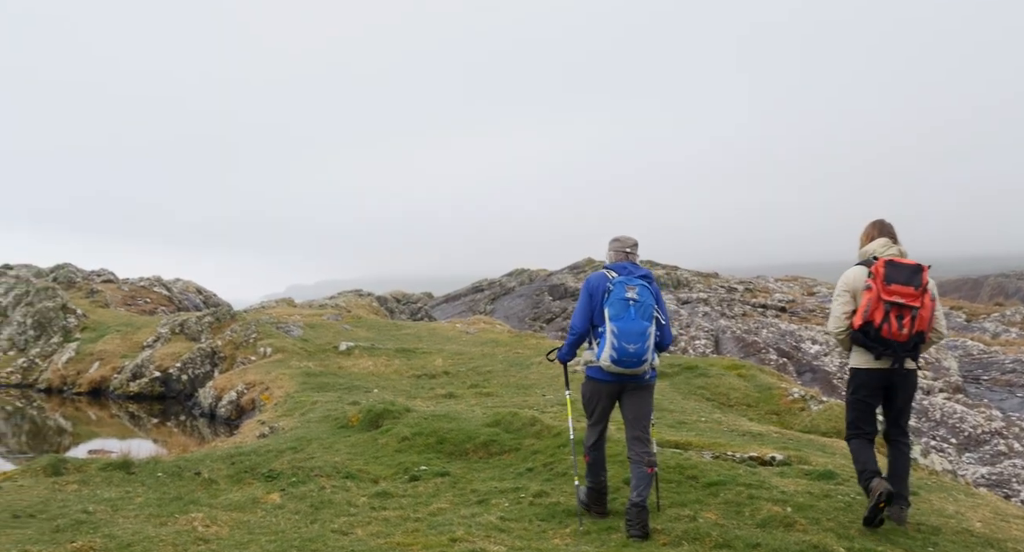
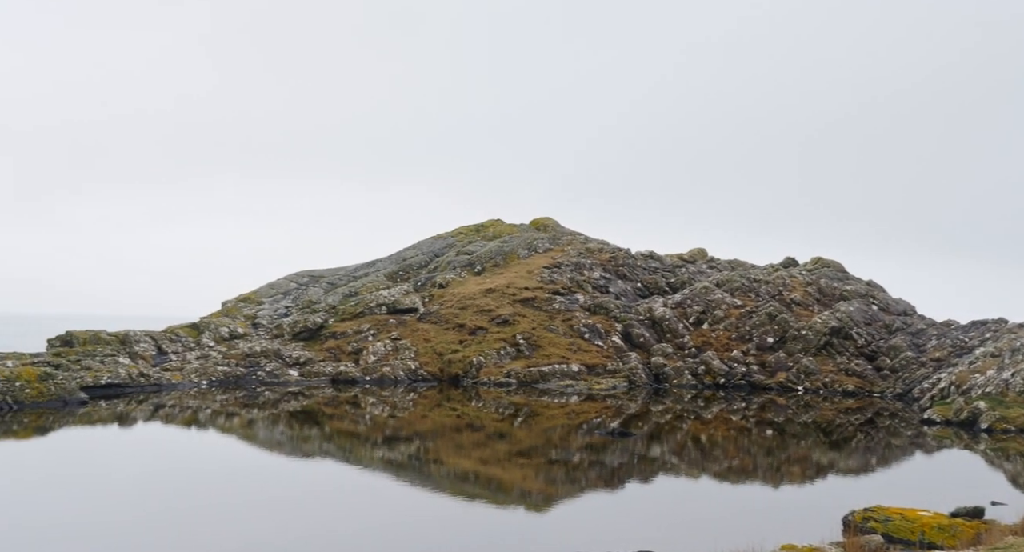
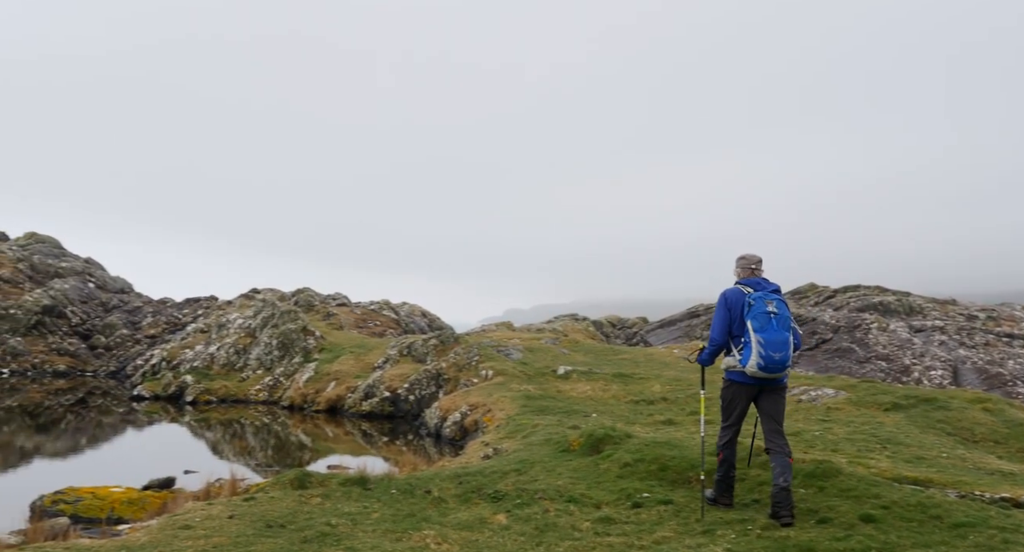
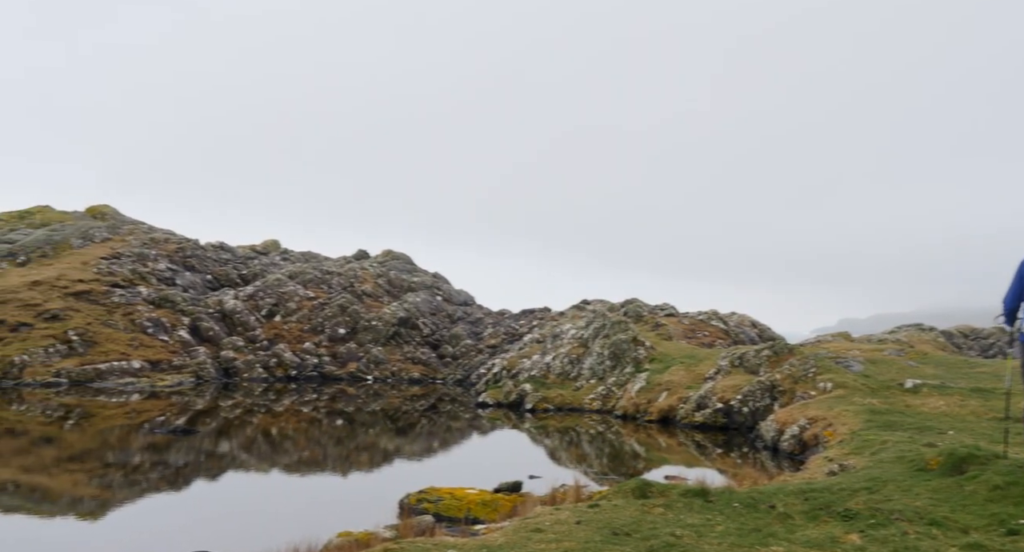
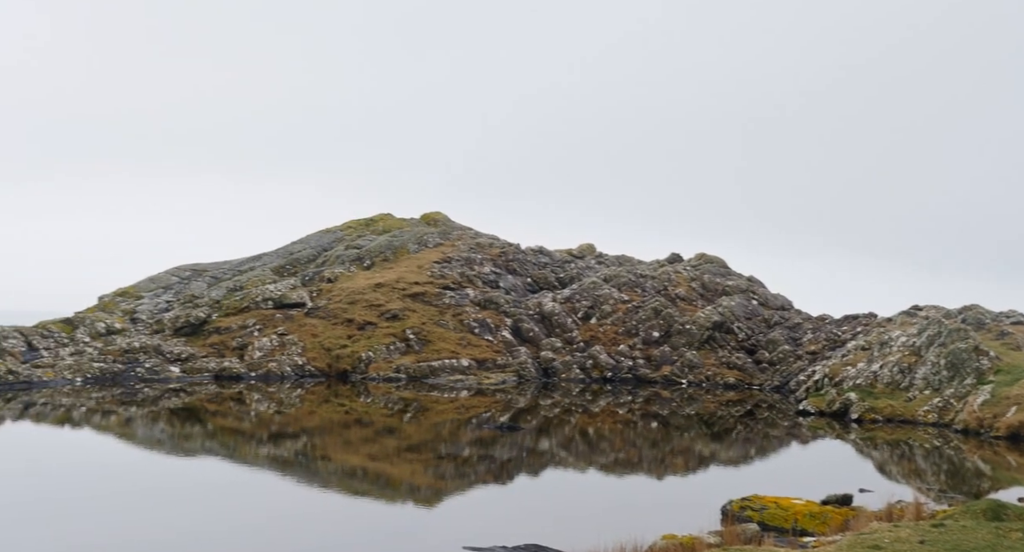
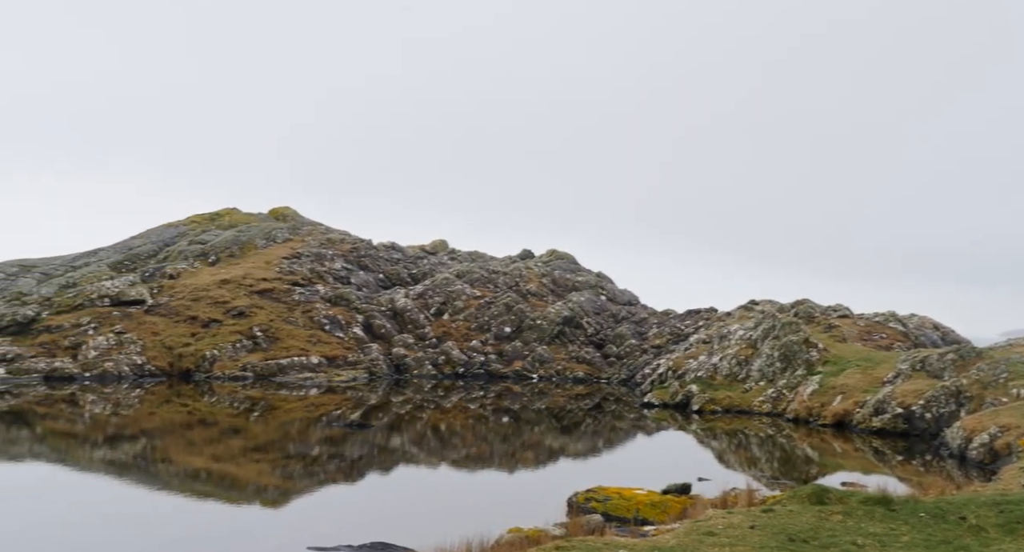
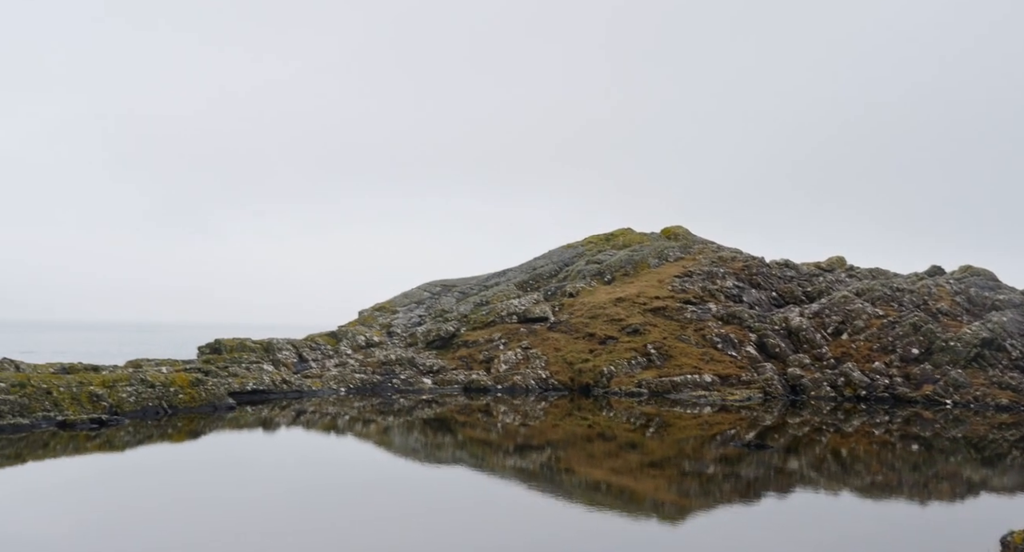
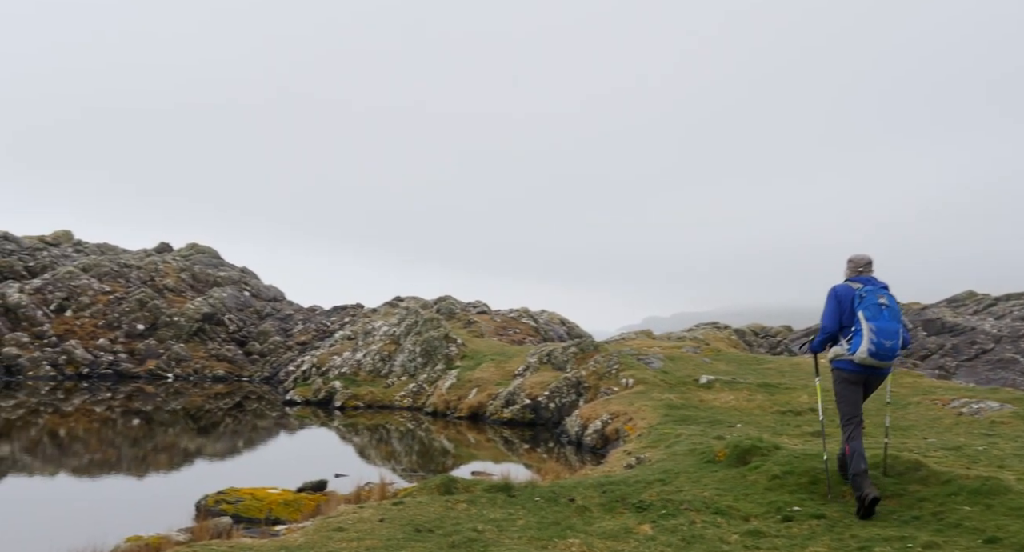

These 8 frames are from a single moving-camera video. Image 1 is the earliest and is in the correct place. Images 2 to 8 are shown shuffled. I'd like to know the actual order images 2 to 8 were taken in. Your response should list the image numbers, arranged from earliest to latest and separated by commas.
3, 8, 4, 6, 5, 2, 7
